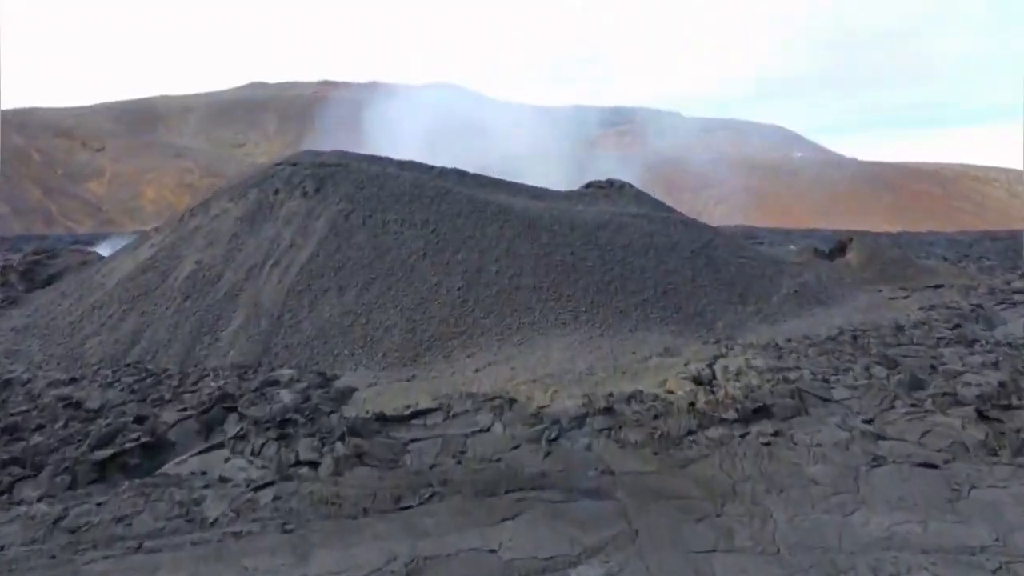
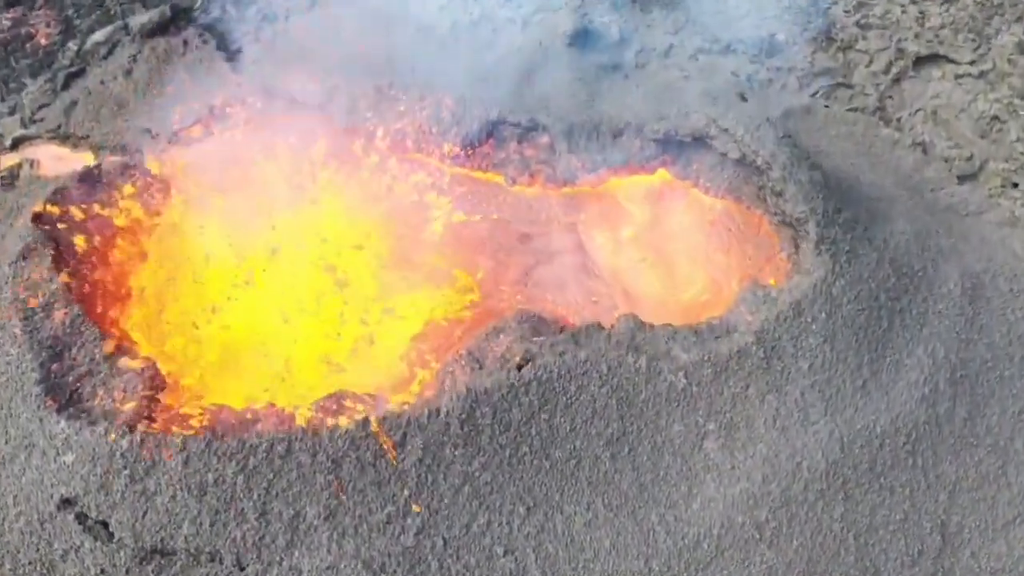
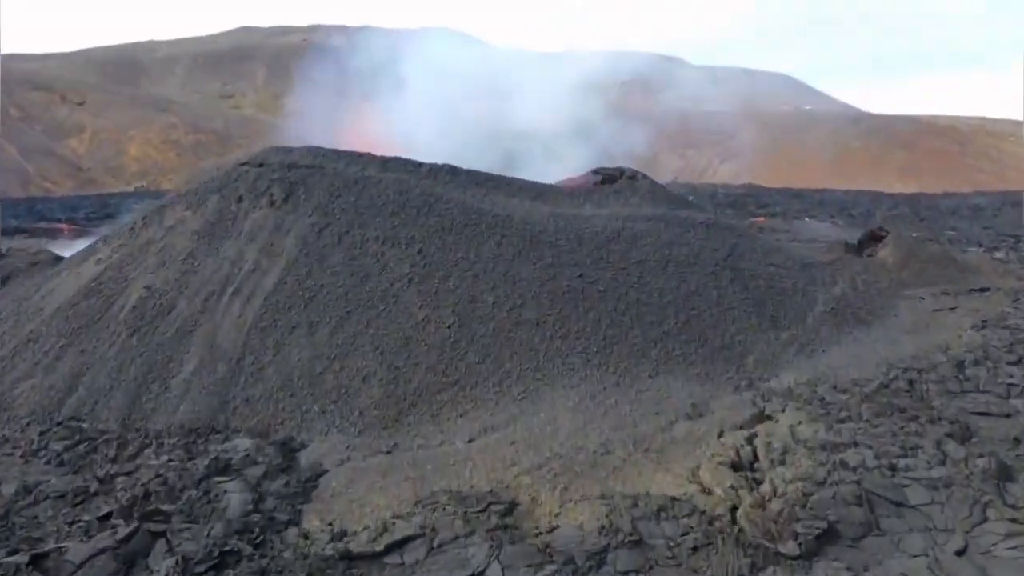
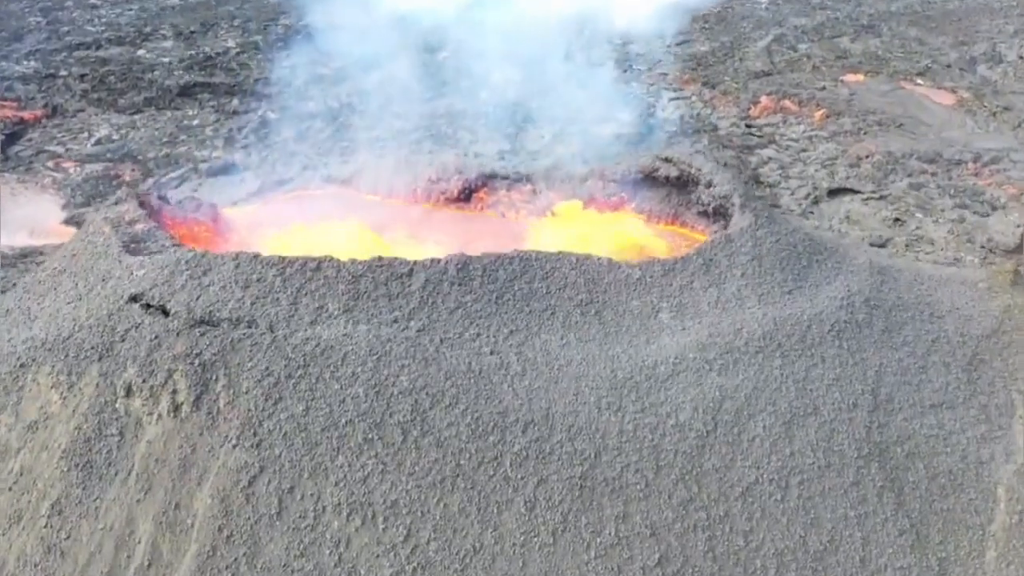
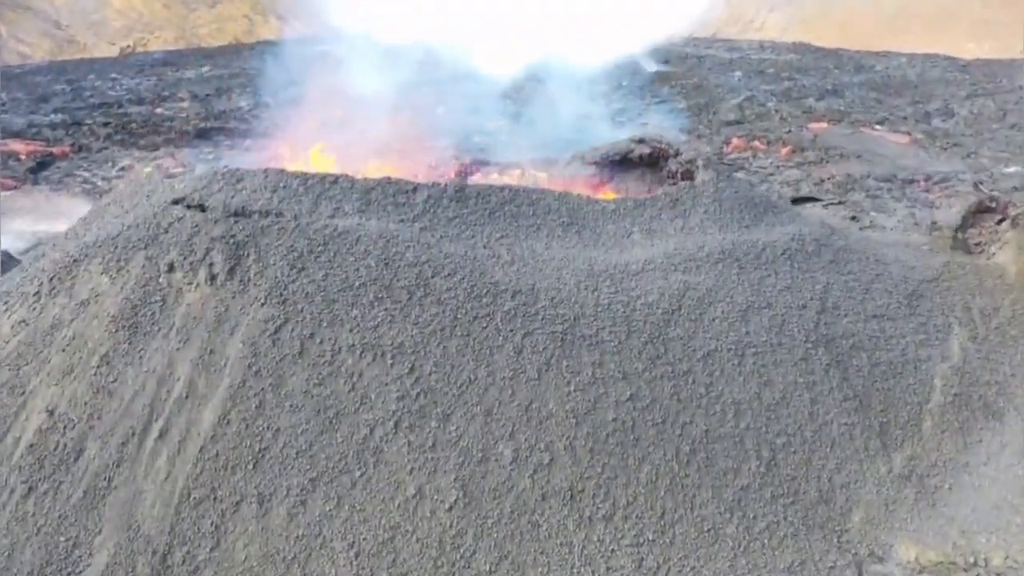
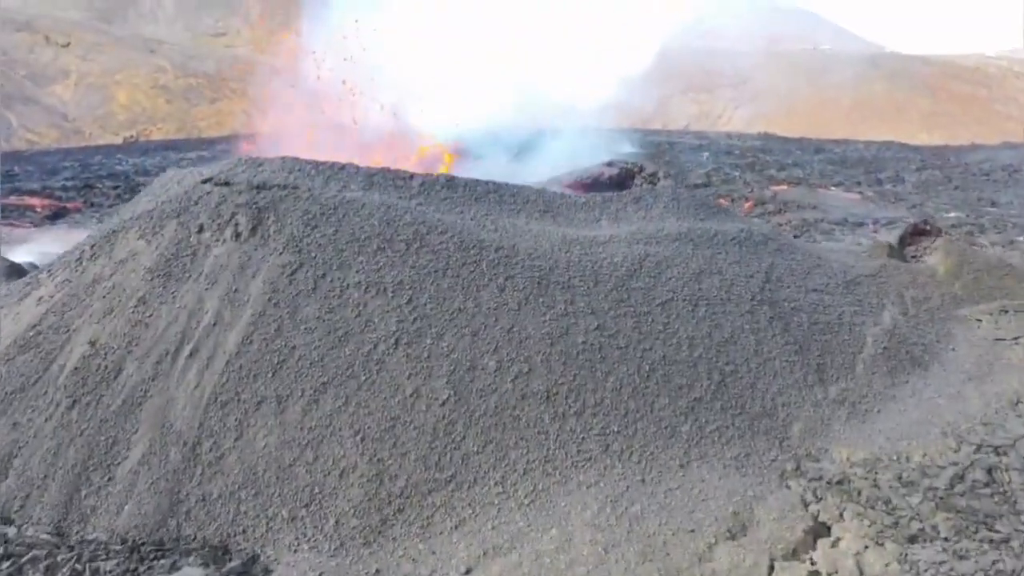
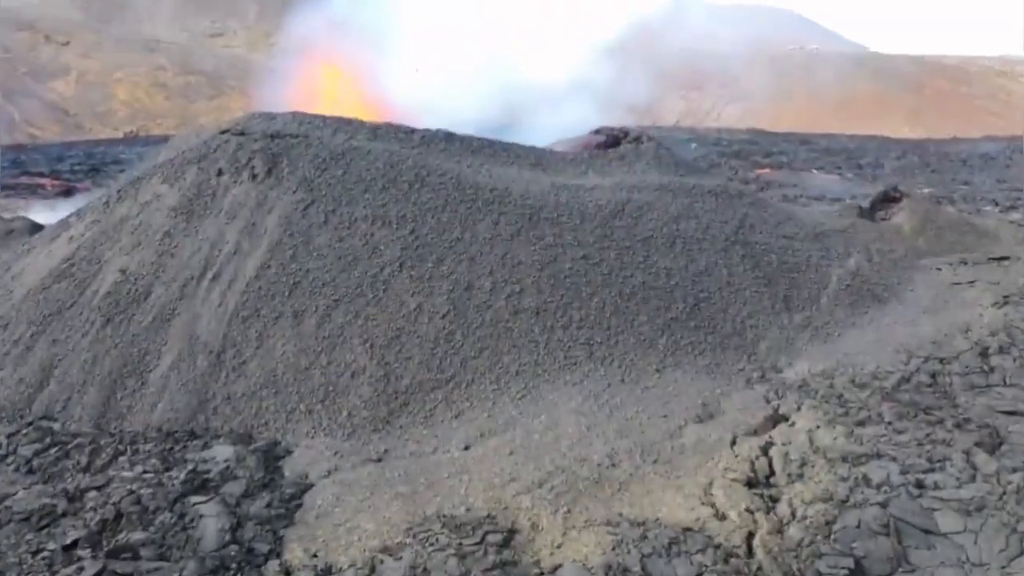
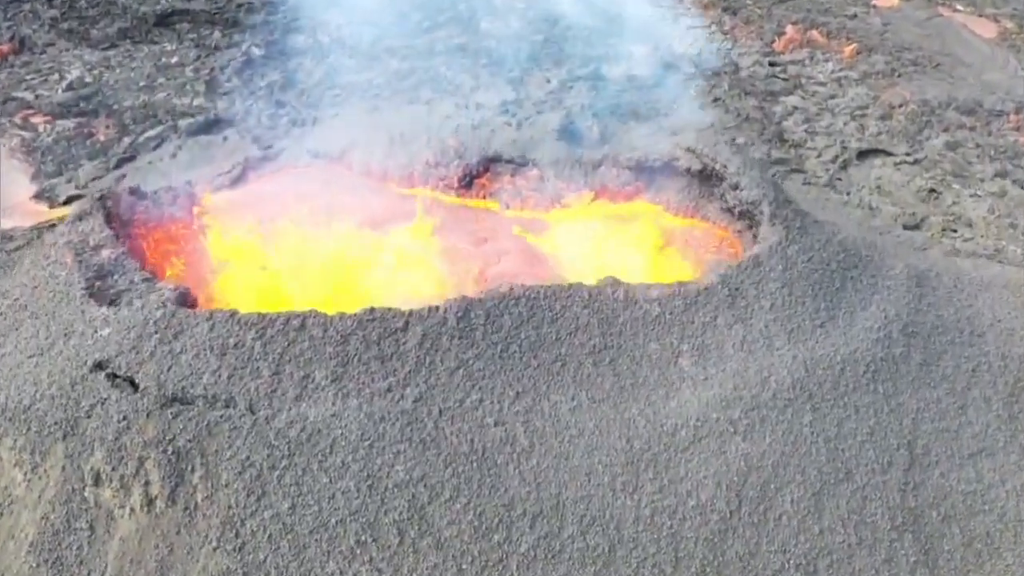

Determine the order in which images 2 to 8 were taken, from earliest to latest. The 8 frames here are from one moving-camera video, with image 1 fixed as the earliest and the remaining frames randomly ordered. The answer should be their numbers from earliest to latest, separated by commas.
3, 7, 6, 5, 4, 8, 2
